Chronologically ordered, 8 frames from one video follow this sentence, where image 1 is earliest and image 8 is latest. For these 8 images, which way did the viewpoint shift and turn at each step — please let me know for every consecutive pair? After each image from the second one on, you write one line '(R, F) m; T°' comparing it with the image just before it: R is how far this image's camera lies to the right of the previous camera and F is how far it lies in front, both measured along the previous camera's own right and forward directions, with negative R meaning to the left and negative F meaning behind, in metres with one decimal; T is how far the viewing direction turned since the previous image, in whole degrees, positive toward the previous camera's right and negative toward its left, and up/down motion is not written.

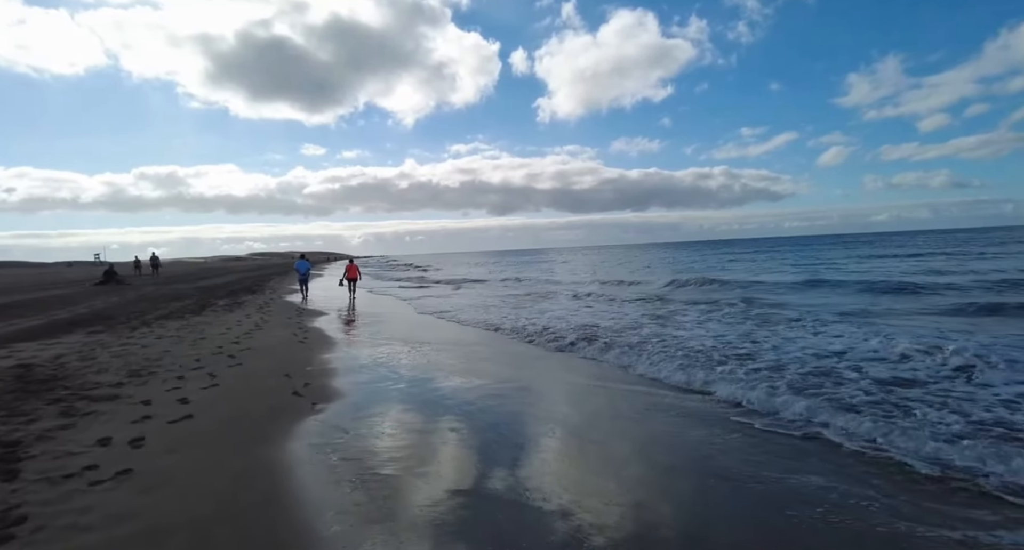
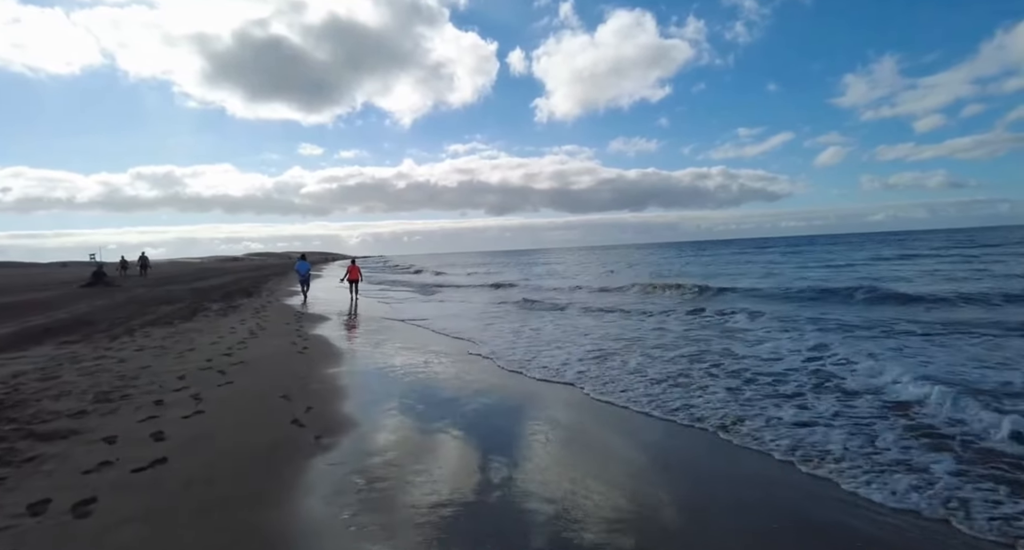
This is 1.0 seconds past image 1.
(-0.5, +1.0) m; 0°
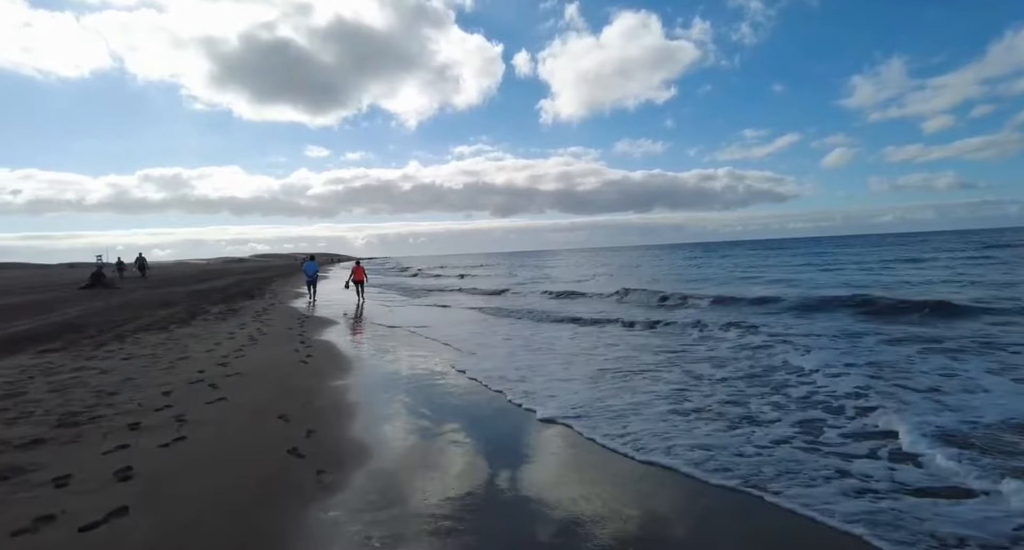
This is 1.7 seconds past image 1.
(-0.3, +0.9) m; -1°
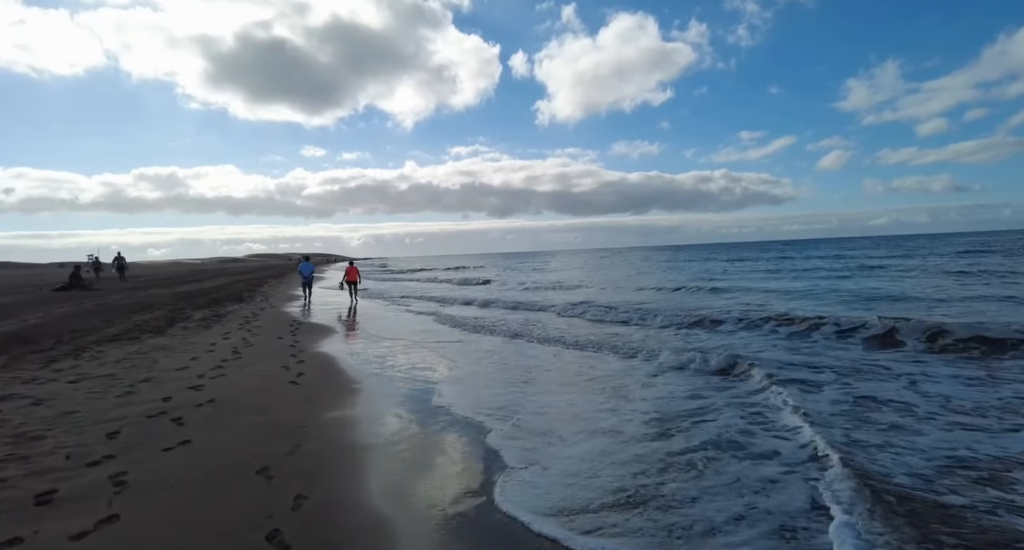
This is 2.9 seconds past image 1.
(-0.5, +1.4) m; 0°
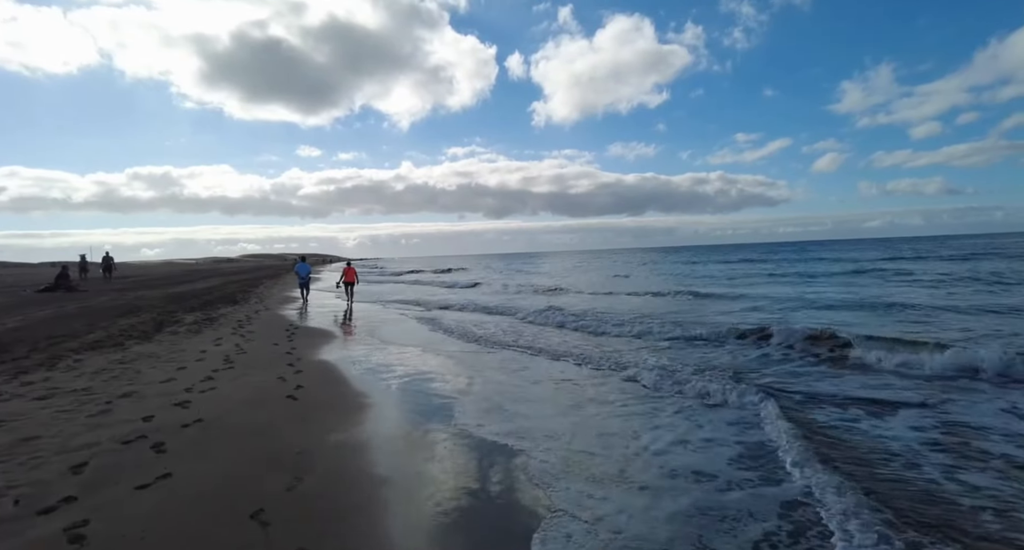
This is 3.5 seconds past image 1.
(-0.3, +0.7) m; 0°
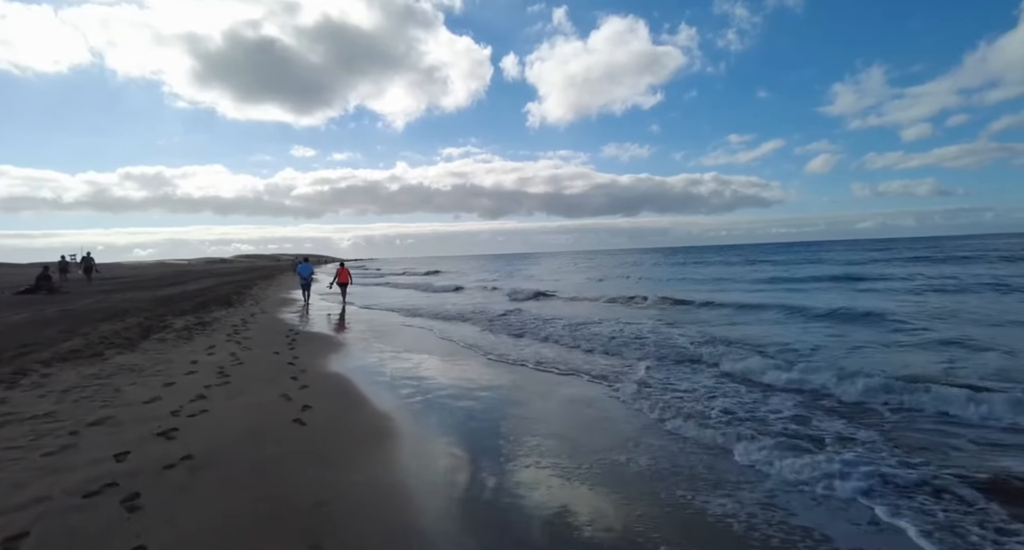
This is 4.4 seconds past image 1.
(-0.6, +1.0) m; +1°
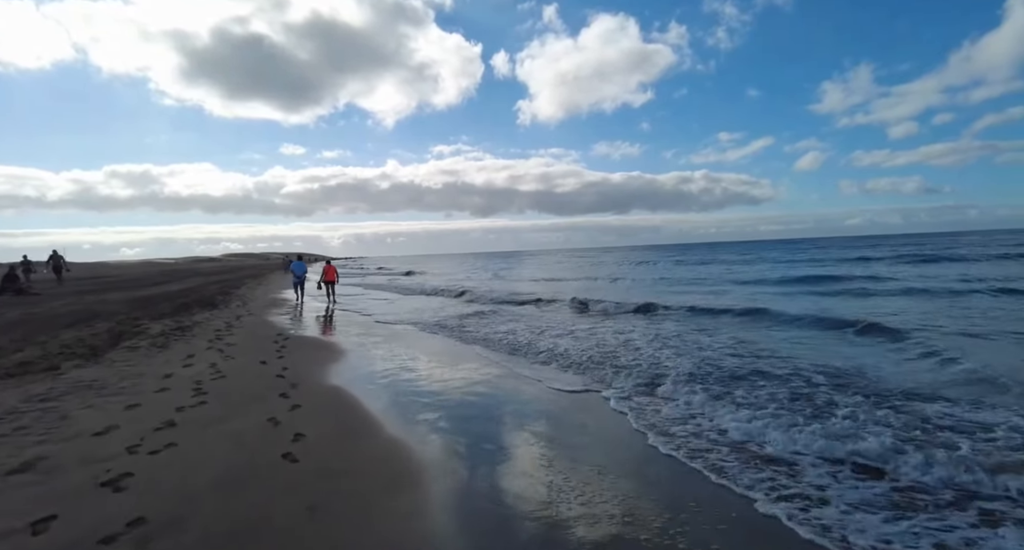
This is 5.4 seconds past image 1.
(-0.5, +1.1) m; +1°
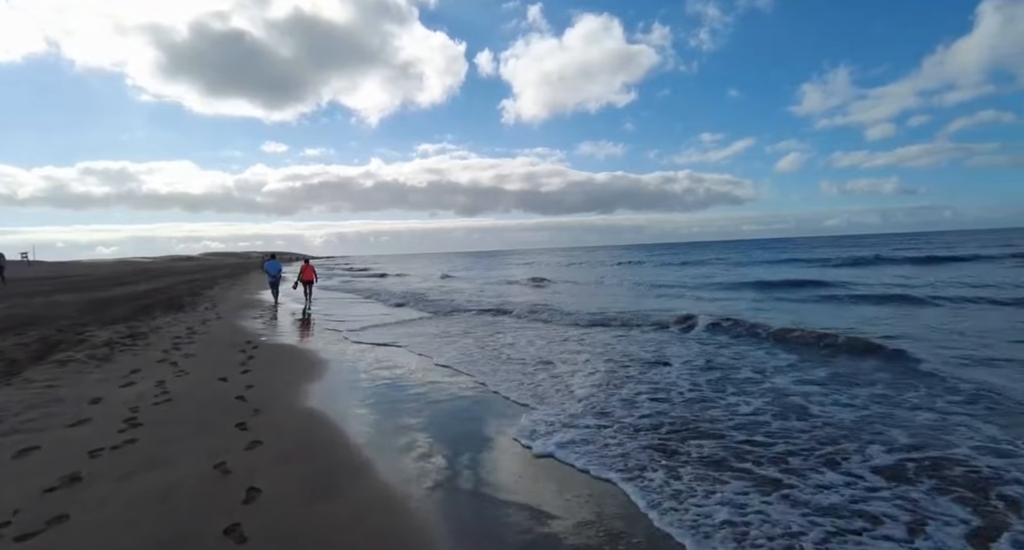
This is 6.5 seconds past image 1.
(-0.4, +1.3) m; +2°
